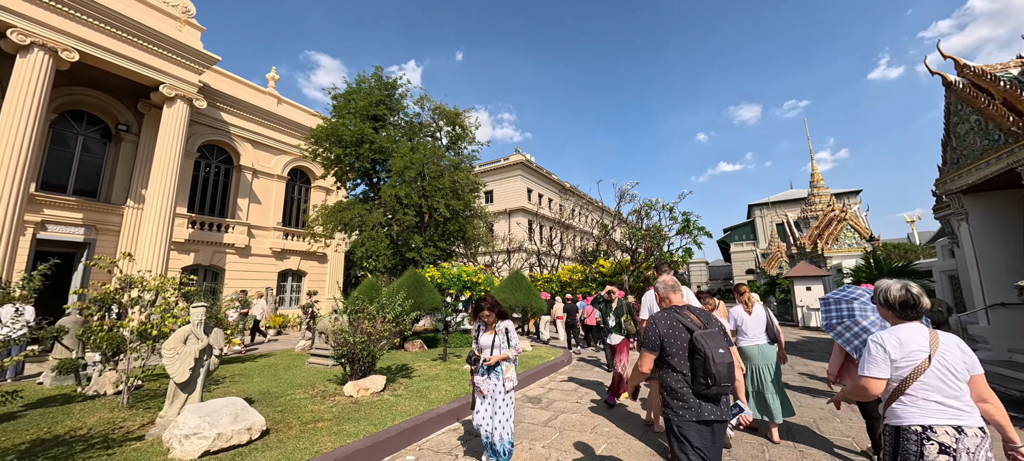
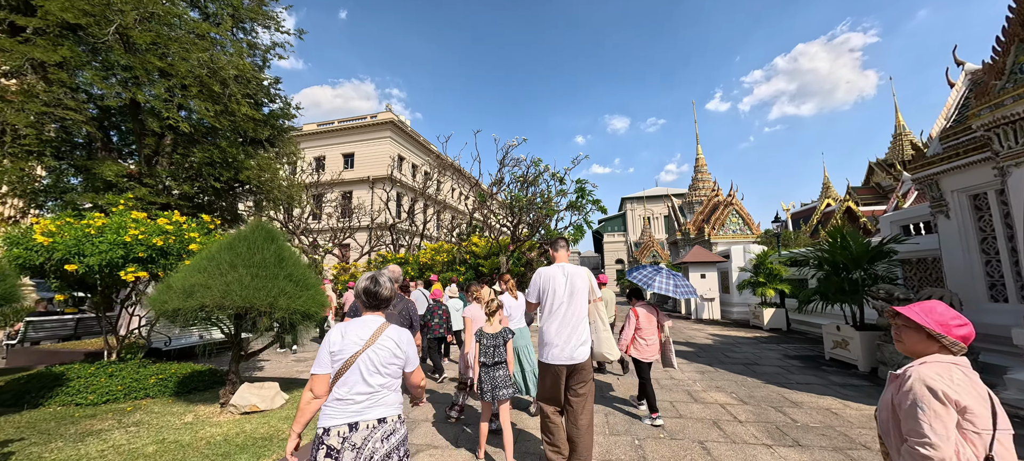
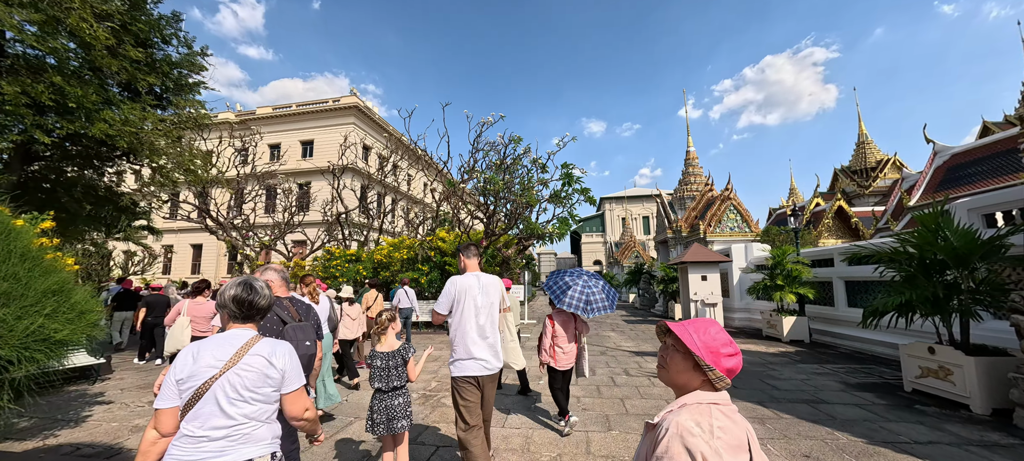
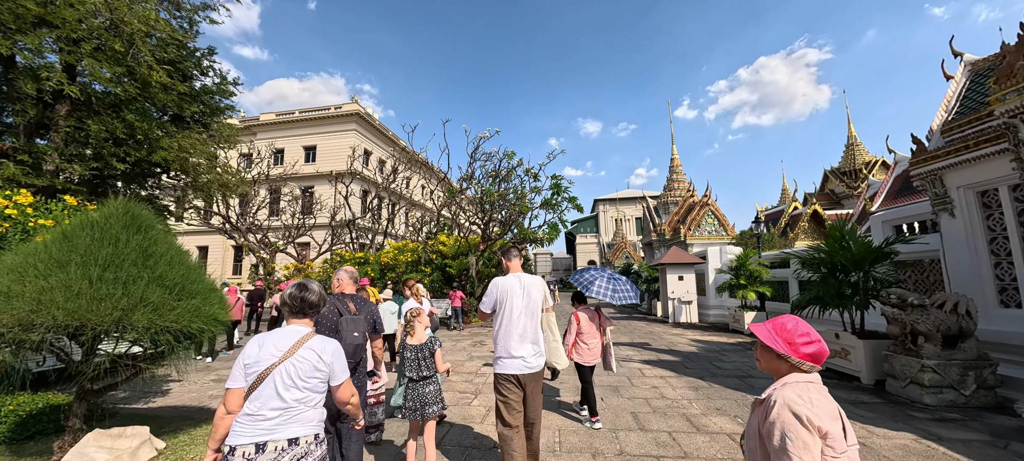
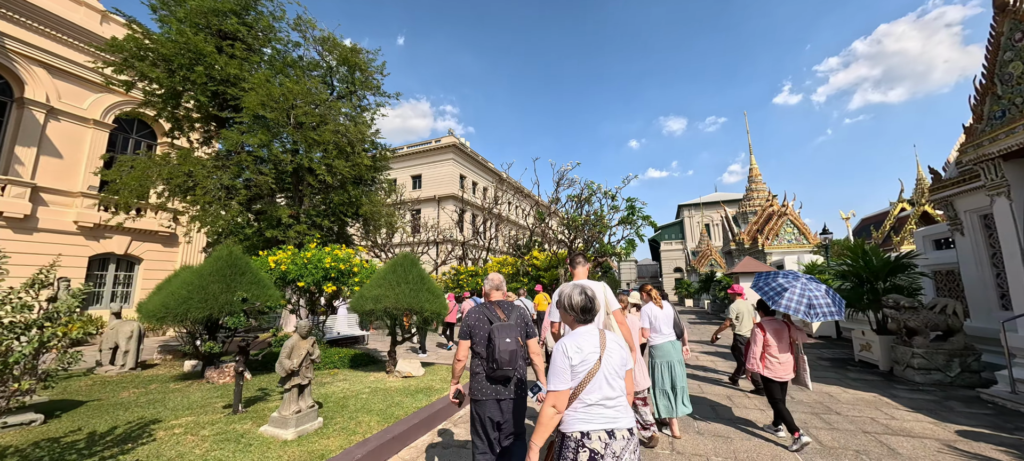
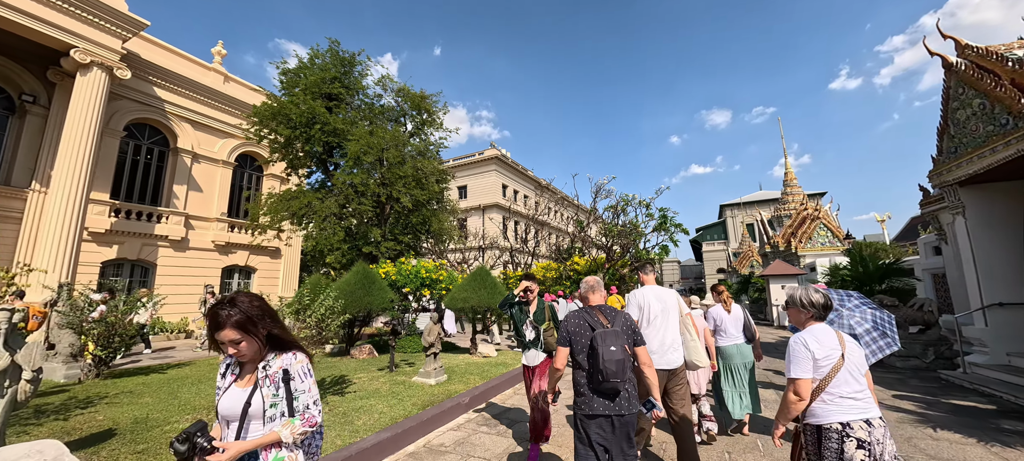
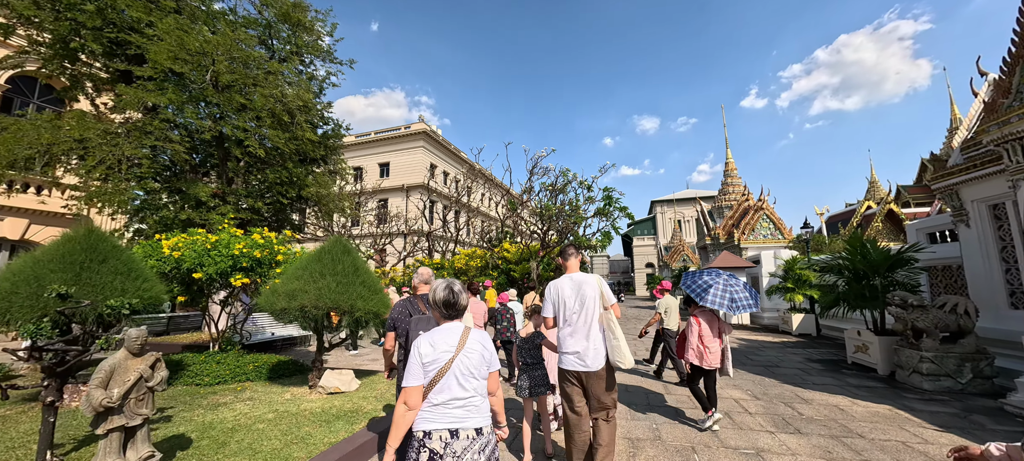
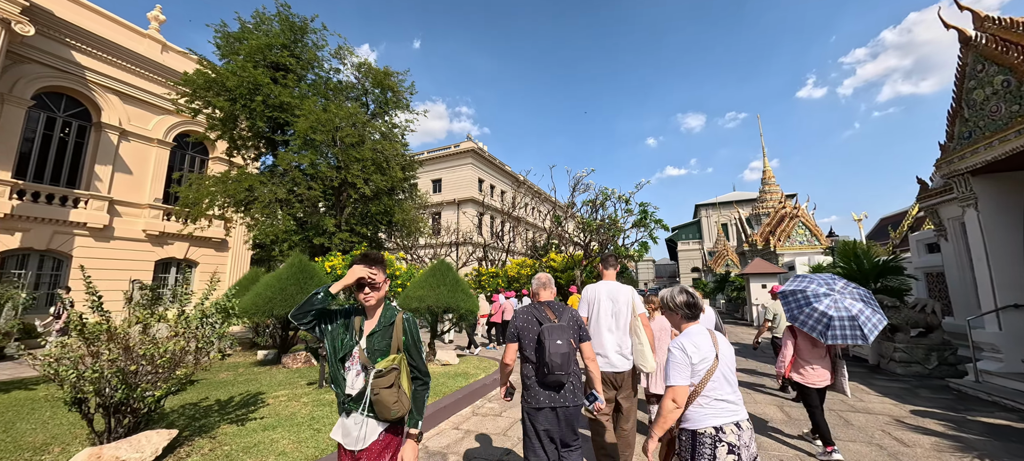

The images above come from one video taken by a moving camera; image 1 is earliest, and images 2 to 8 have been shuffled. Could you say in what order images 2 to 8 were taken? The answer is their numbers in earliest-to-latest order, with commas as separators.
6, 8, 5, 7, 2, 4, 3
